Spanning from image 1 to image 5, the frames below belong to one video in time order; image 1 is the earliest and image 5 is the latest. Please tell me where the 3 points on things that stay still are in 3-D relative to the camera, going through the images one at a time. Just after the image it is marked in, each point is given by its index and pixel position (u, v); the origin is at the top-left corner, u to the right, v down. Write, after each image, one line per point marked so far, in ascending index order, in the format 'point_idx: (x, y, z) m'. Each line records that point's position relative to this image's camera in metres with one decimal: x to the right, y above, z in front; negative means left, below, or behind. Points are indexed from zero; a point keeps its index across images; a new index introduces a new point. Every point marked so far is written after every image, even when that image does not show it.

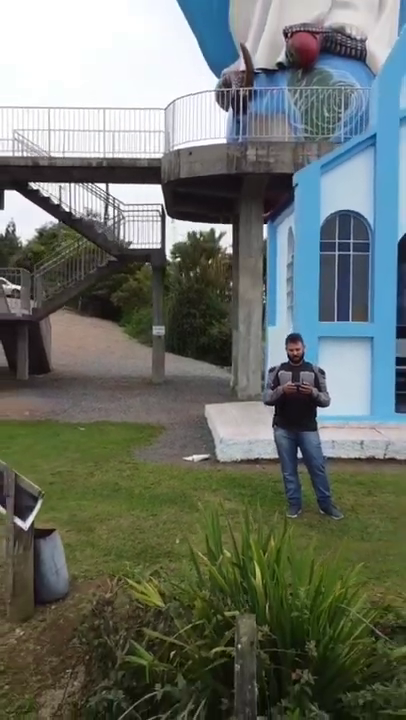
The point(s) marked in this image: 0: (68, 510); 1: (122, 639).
0: (-1.5, -1.7, +5.9) m
1: (-0.5, -1.7, +3.2) m
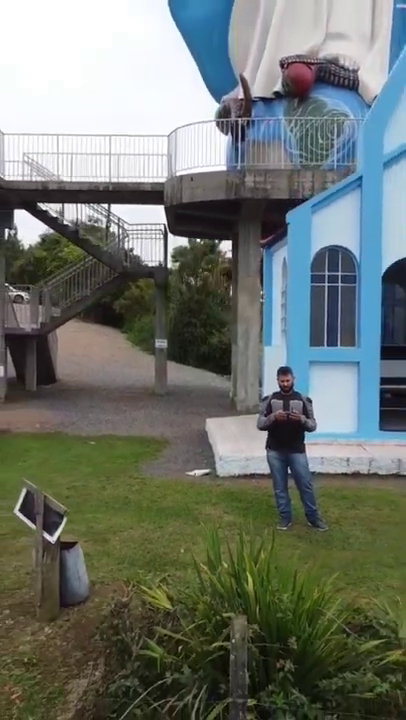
0: (-1.5, -2.0, +6.6) m
1: (-0.5, -2.1, +4.0) m
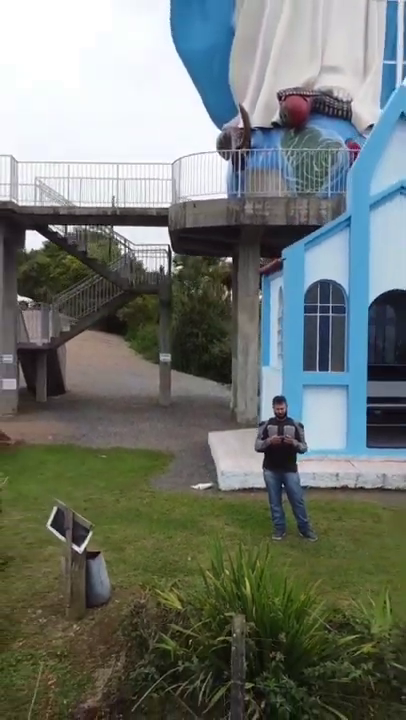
0: (-1.4, -2.5, +7.5) m
1: (-0.5, -2.5, +4.8) m
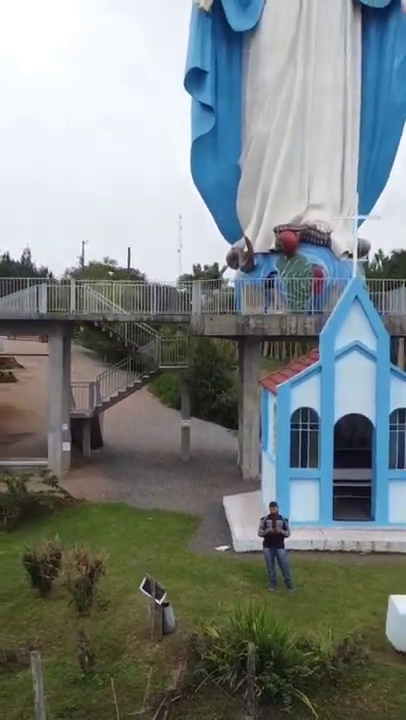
0: (-0.9, -5.1, +12.1) m
1: (0.0, -5.2, +9.4) m
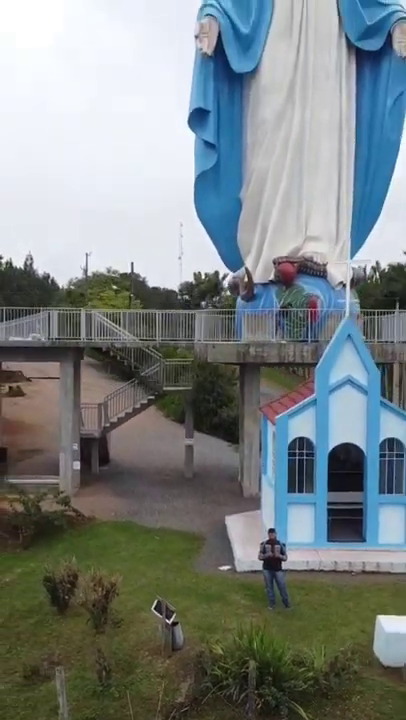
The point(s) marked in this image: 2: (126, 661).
0: (-0.8, -6.1, +13.2) m
1: (+0.2, -6.1, +10.6) m
2: (-1.7, -6.7, +11.7) m
